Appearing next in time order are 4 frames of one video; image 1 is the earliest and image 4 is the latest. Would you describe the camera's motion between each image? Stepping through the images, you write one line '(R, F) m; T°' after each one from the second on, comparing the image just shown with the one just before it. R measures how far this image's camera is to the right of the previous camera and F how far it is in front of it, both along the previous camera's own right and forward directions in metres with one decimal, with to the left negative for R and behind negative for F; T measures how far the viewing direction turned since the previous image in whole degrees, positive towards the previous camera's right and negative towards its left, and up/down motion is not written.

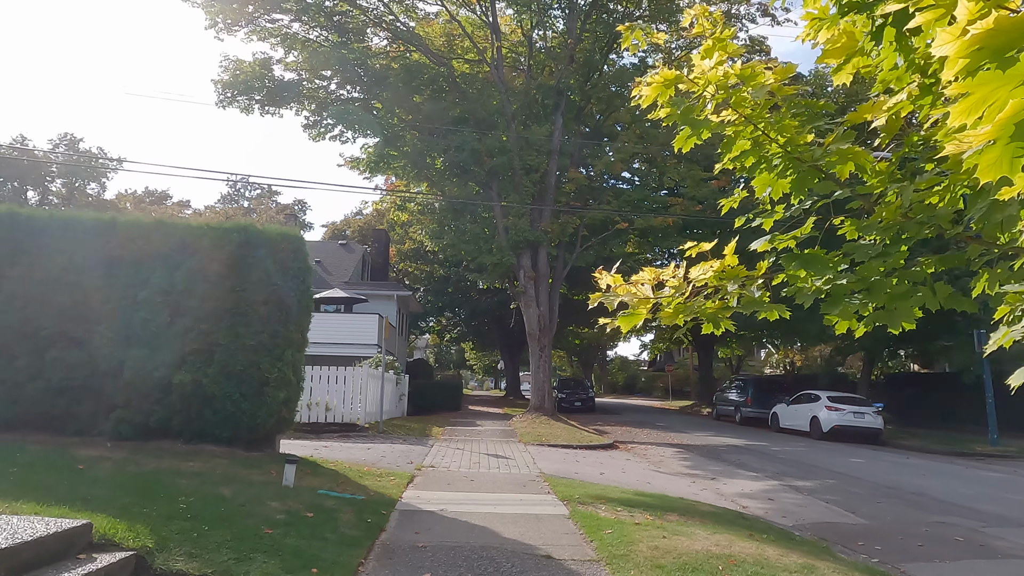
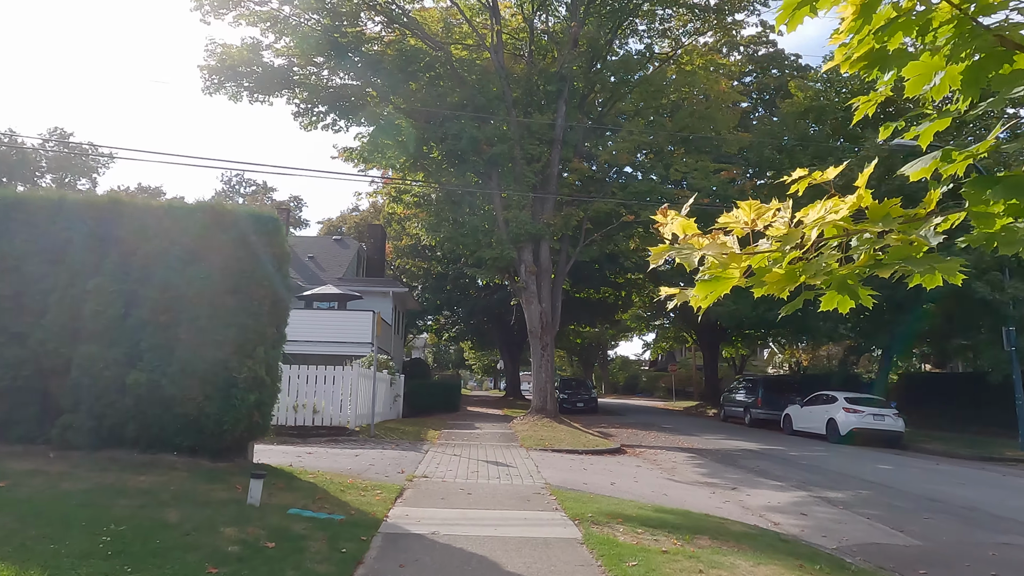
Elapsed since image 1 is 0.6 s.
(0.0, +1.1) m; 0°
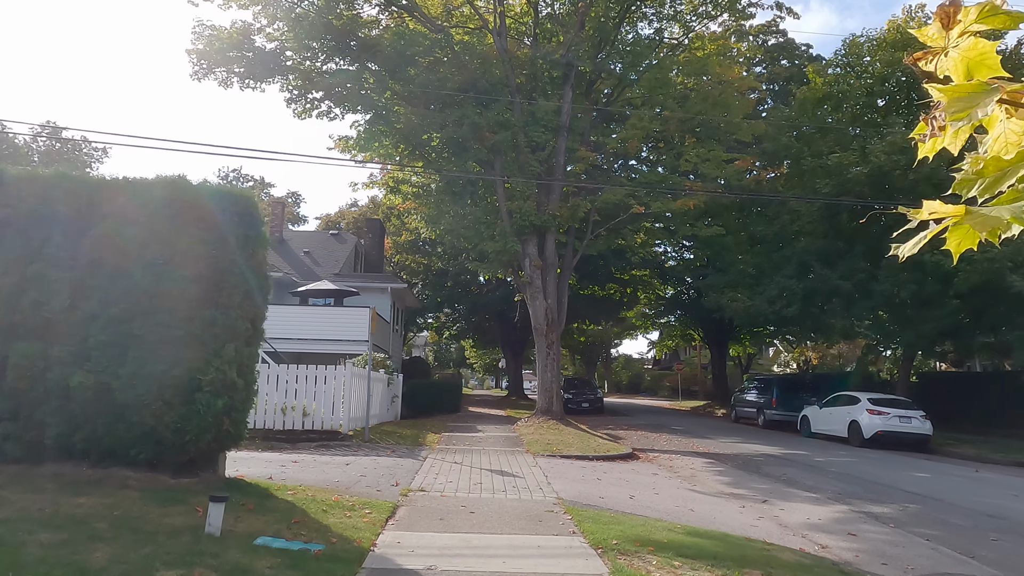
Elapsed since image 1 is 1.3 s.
(-0.1, +1.1) m; 0°
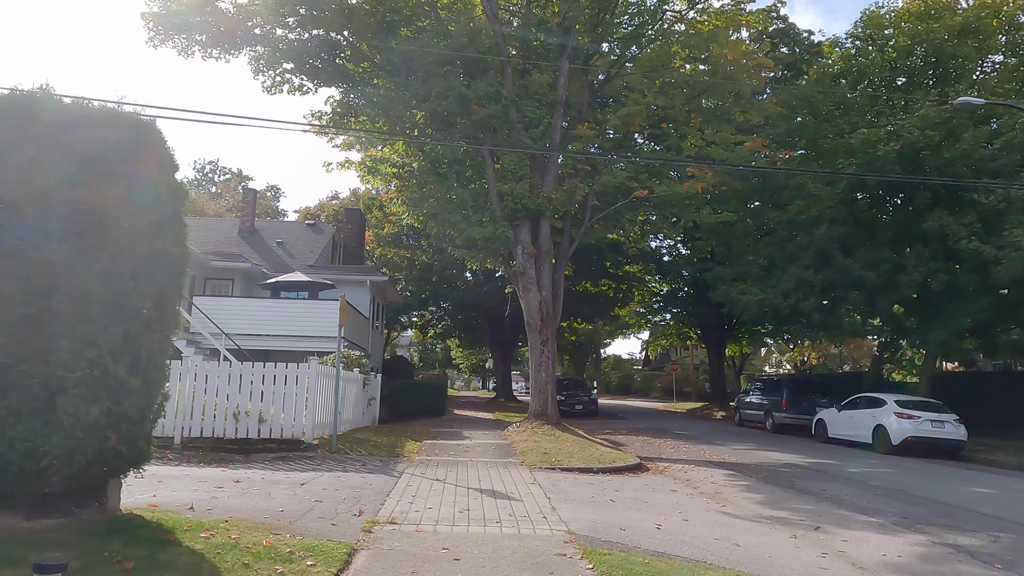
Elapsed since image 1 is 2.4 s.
(-0.1, +2.0) m; +1°
